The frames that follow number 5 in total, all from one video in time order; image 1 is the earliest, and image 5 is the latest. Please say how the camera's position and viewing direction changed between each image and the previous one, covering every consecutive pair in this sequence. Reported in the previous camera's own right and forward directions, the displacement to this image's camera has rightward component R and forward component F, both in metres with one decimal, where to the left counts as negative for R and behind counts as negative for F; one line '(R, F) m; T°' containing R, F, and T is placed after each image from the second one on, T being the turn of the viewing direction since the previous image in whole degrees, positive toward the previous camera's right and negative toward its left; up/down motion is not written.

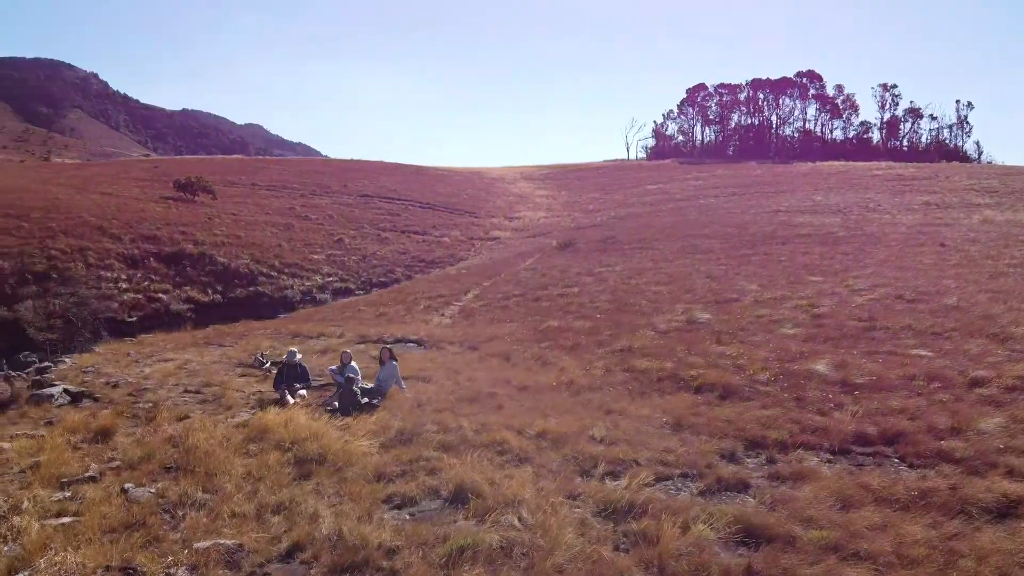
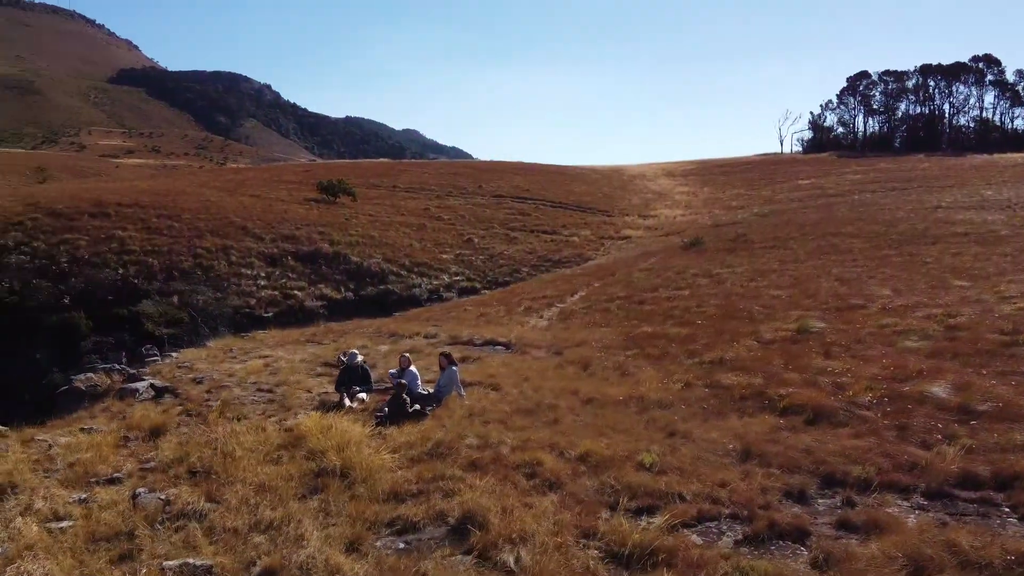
(+1.1, +0.9) m; -11°
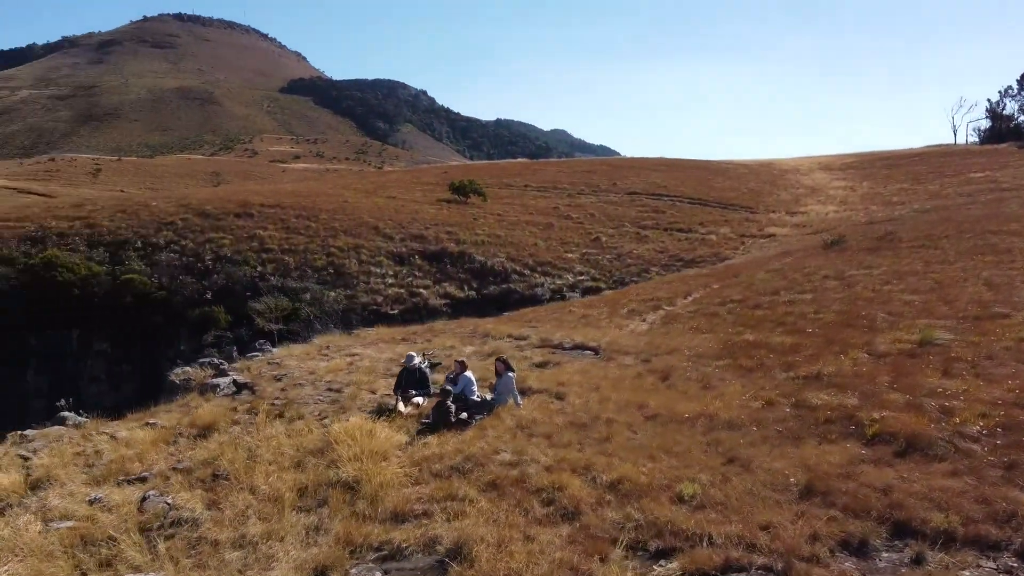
(+1.1, +0.8) m; -10°
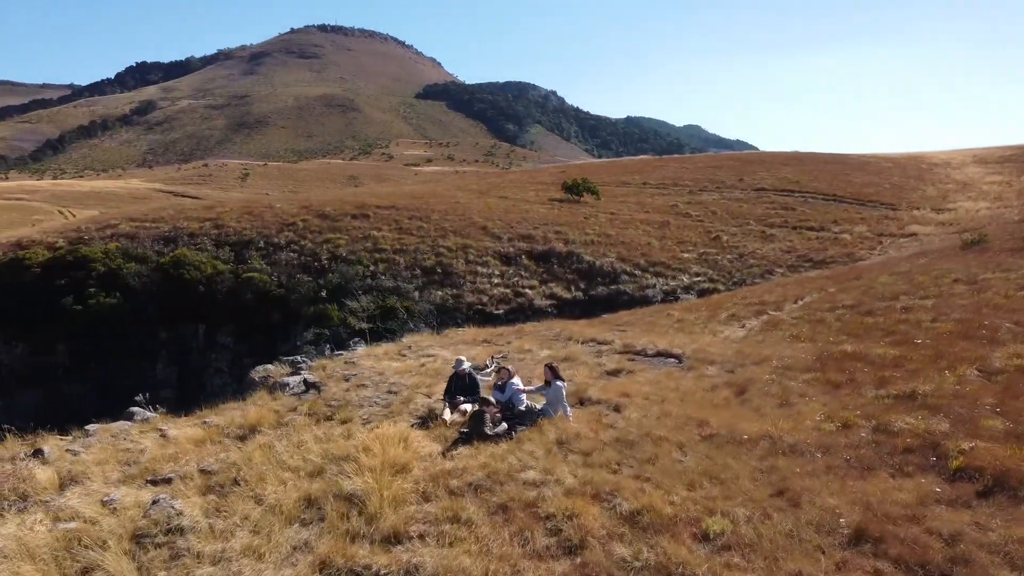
(+0.9, +0.7) m; -9°
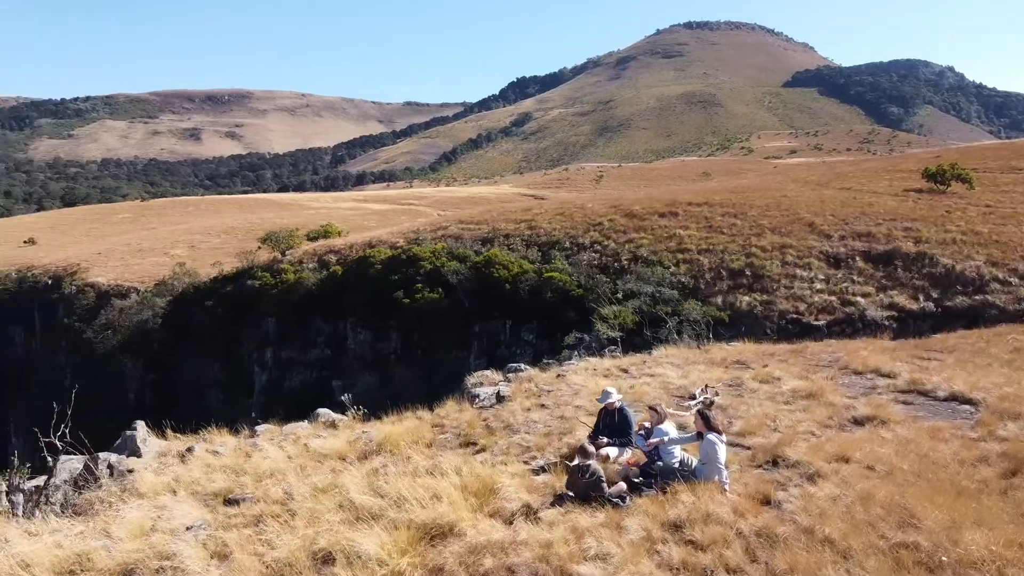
(+2.0, +2.3) m; -26°
